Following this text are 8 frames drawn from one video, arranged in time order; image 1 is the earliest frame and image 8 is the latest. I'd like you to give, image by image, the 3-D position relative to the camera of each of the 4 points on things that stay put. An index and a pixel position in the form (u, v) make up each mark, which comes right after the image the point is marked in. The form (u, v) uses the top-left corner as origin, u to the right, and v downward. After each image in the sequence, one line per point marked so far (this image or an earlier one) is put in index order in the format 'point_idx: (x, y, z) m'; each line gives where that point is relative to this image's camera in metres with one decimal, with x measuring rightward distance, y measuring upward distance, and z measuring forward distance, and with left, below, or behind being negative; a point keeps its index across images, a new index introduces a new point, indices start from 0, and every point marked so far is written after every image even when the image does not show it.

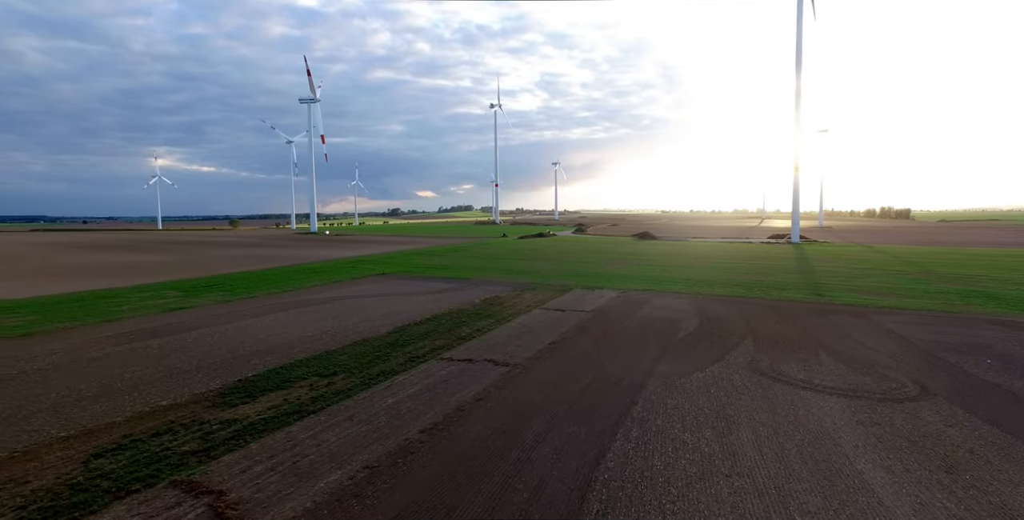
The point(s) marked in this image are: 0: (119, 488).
0: (-3.6, -2.1, +4.8) m
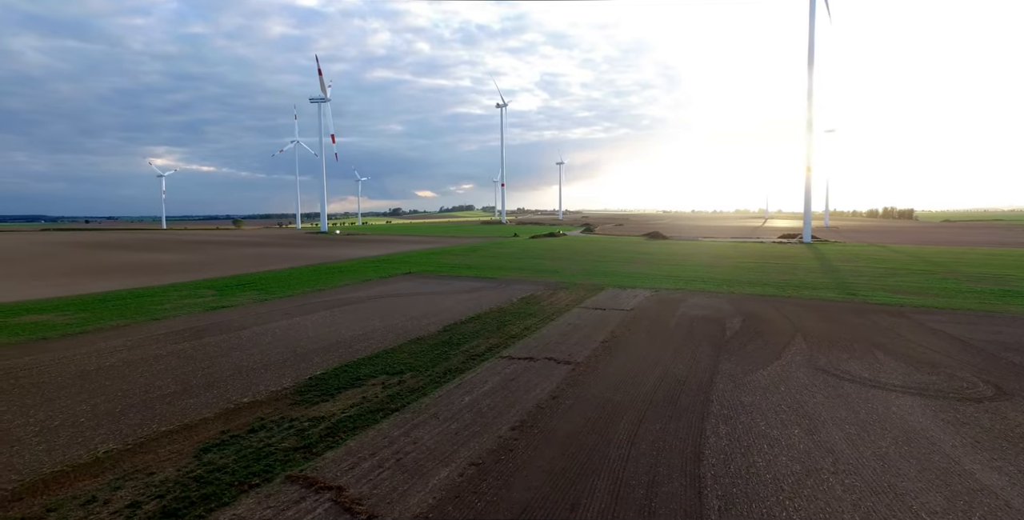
0: (-2.5, -2.1, +4.9) m
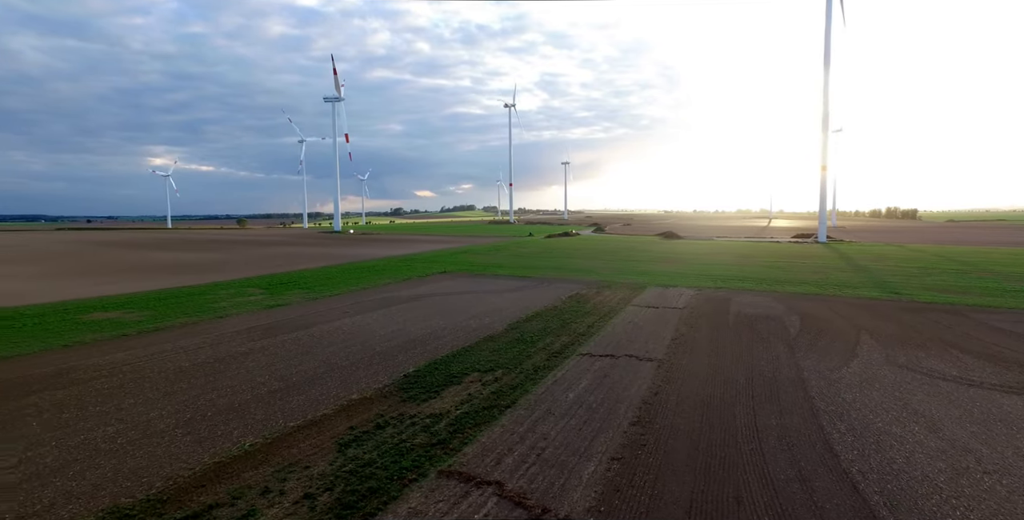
0: (-1.1, -2.0, +4.9) m
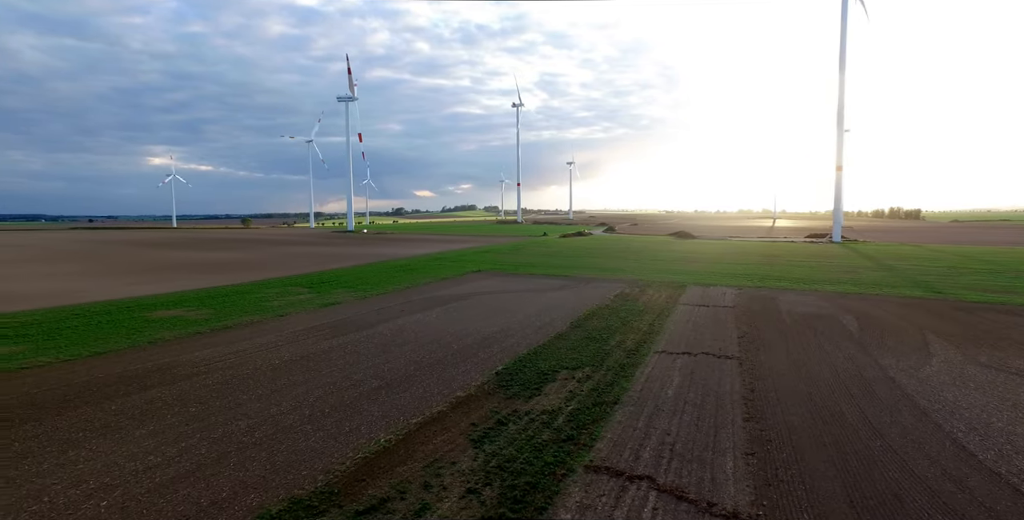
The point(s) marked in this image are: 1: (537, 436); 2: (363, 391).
0: (+0.3, -2.0, +5.0) m
1: (+0.3, -1.9, +5.8) m
2: (-2.0, -1.8, +7.2) m
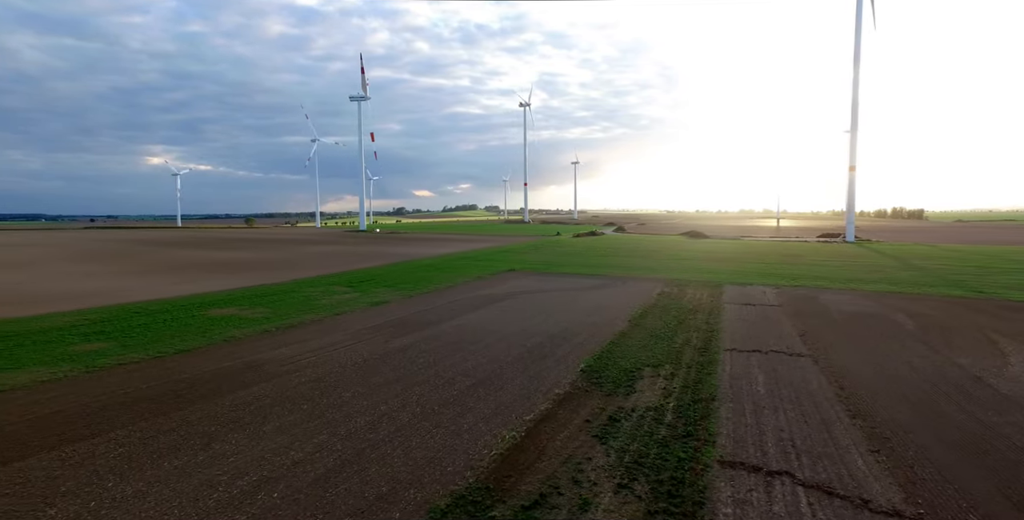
0: (+1.6, -2.0, +5.0) m
1: (+1.6, -1.9, +5.9) m
2: (-0.7, -1.8, +7.2) m
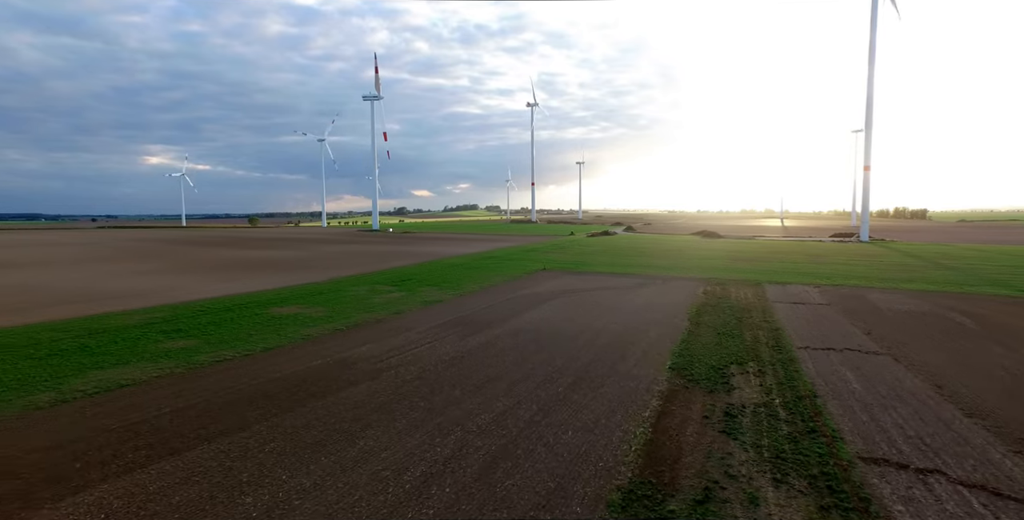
0: (+3.0, -1.9, +5.0) m
1: (+3.0, -1.9, +5.9) m
2: (+0.7, -1.7, +7.3) m
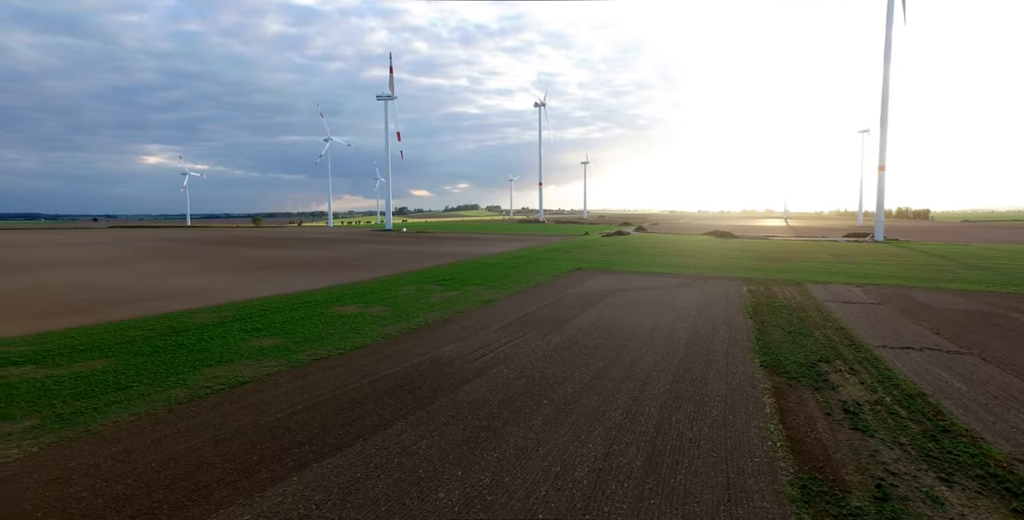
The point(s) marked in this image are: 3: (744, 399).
0: (+4.5, -1.9, +5.1) m
1: (+4.4, -1.9, +5.9) m
2: (+2.2, -1.7, +7.3) m
3: (+3.0, -1.8, +6.9) m
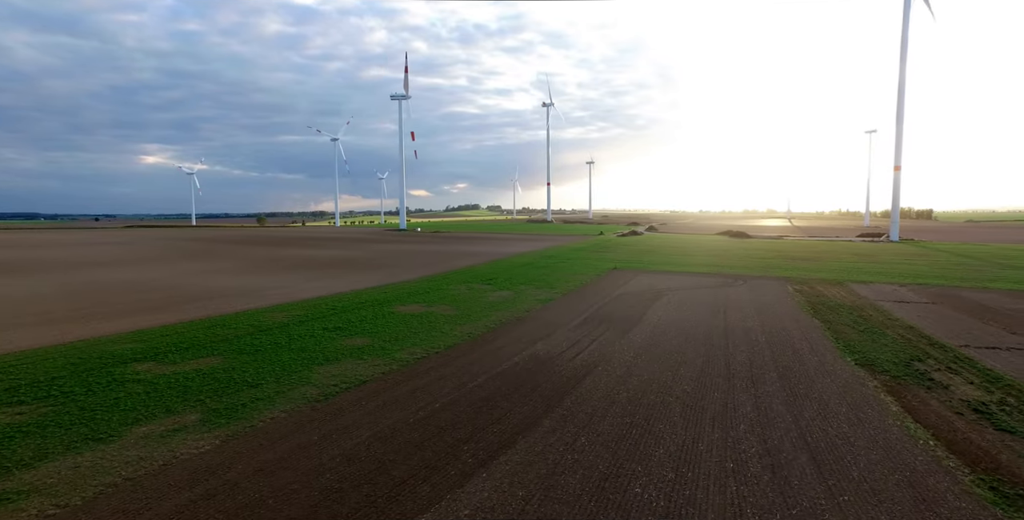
0: (+6.0, -1.9, +5.0) m
1: (+6.0, -1.9, +5.9) m
2: (+3.7, -1.7, +7.3) m
3: (+4.6, -1.7, +6.8) m
